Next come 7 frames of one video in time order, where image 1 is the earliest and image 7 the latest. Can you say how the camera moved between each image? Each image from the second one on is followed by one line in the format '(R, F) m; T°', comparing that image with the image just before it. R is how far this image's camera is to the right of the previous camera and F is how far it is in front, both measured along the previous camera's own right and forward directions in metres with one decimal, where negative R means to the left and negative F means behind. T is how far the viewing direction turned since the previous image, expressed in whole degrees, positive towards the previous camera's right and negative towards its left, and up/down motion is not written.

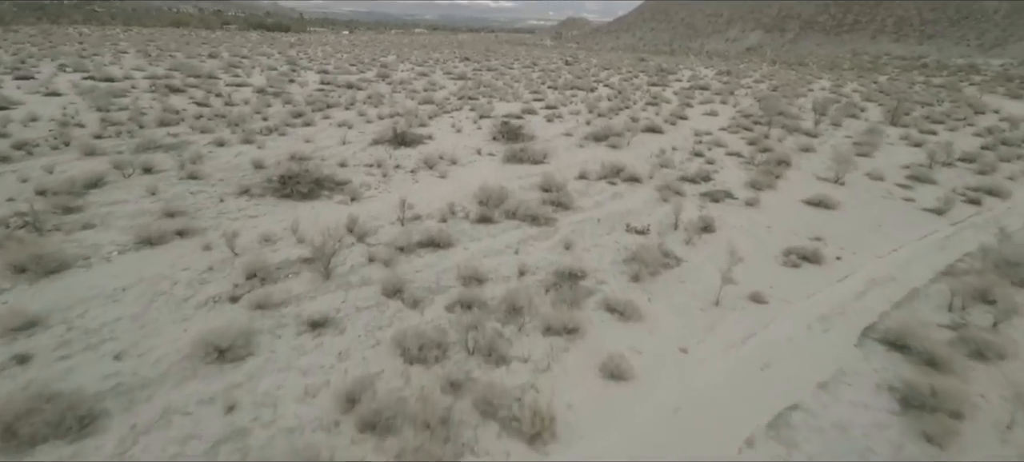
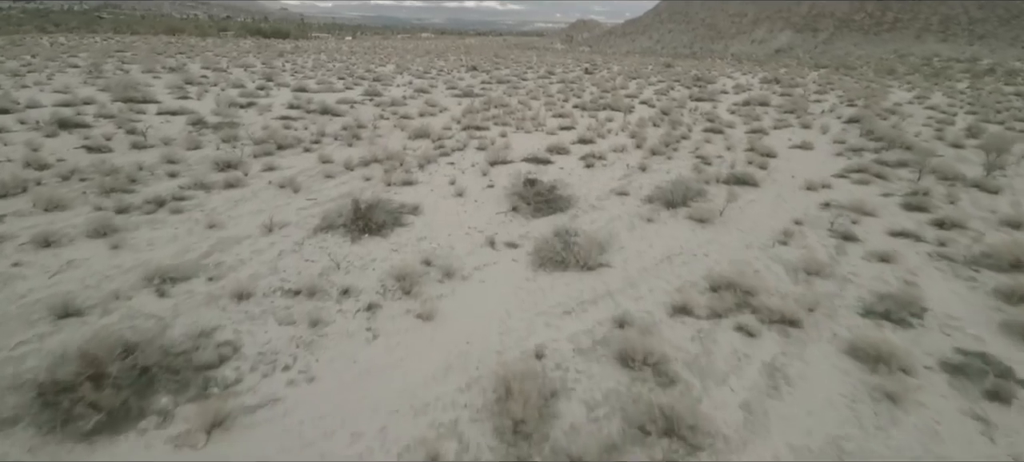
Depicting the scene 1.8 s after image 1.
(-0.4, +4.5) m; -1°
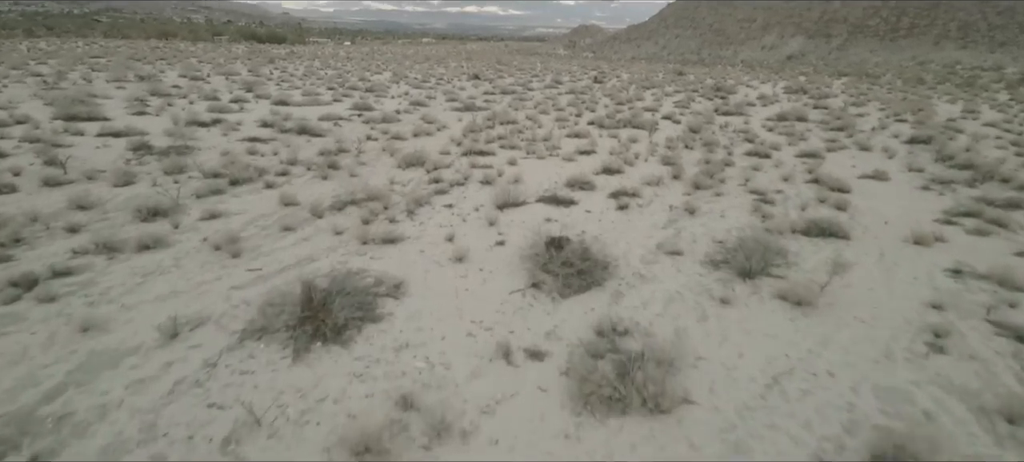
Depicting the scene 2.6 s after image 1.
(-0.3, +2.3) m; 0°
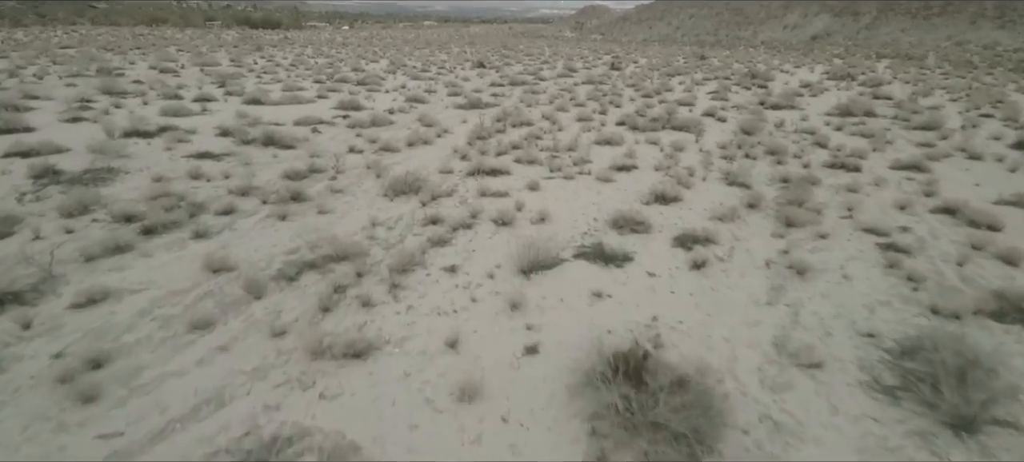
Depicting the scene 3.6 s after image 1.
(-0.3, +2.6) m; -1°
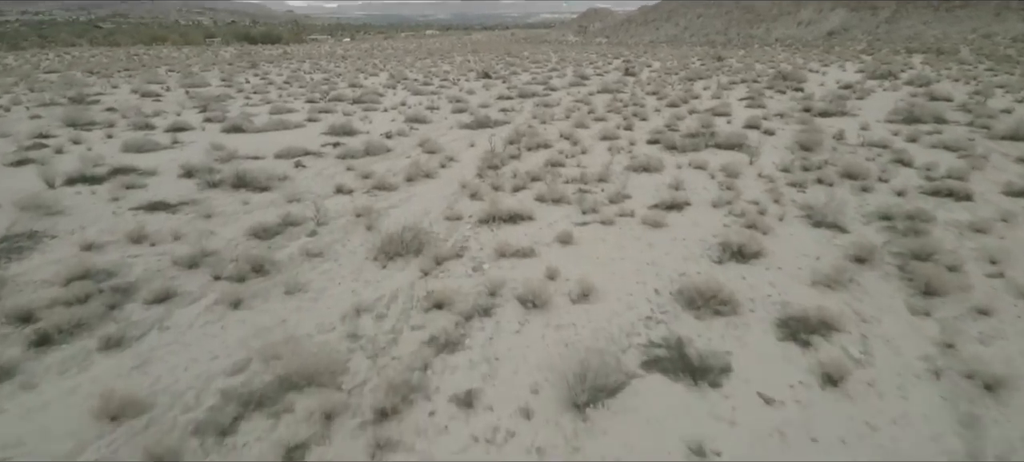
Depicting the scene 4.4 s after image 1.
(-0.3, +1.9) m; -1°
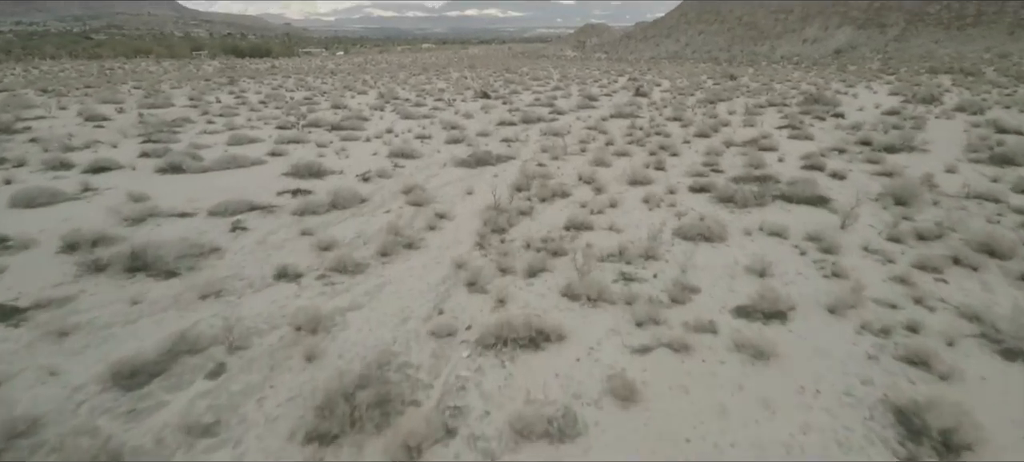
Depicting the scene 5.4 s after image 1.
(-0.3, +2.5) m; +1°
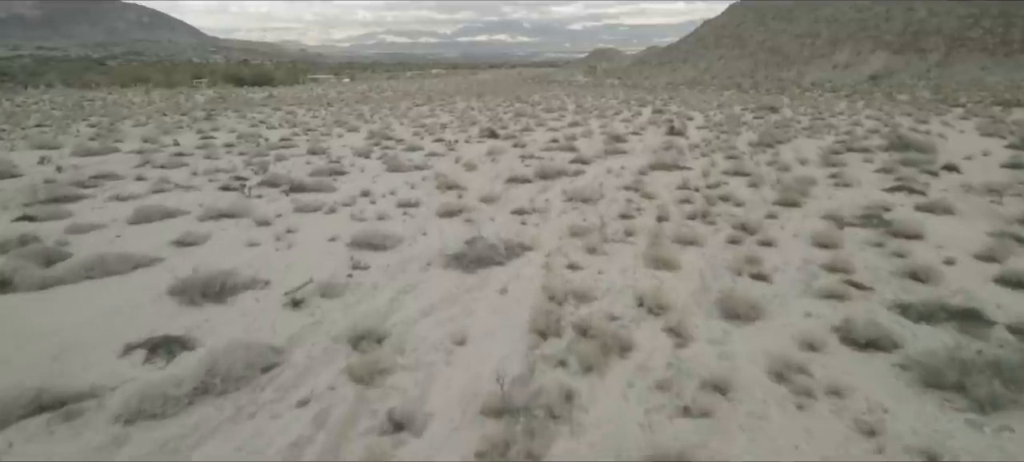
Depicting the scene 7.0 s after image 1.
(-0.2, +3.9) m; -1°
